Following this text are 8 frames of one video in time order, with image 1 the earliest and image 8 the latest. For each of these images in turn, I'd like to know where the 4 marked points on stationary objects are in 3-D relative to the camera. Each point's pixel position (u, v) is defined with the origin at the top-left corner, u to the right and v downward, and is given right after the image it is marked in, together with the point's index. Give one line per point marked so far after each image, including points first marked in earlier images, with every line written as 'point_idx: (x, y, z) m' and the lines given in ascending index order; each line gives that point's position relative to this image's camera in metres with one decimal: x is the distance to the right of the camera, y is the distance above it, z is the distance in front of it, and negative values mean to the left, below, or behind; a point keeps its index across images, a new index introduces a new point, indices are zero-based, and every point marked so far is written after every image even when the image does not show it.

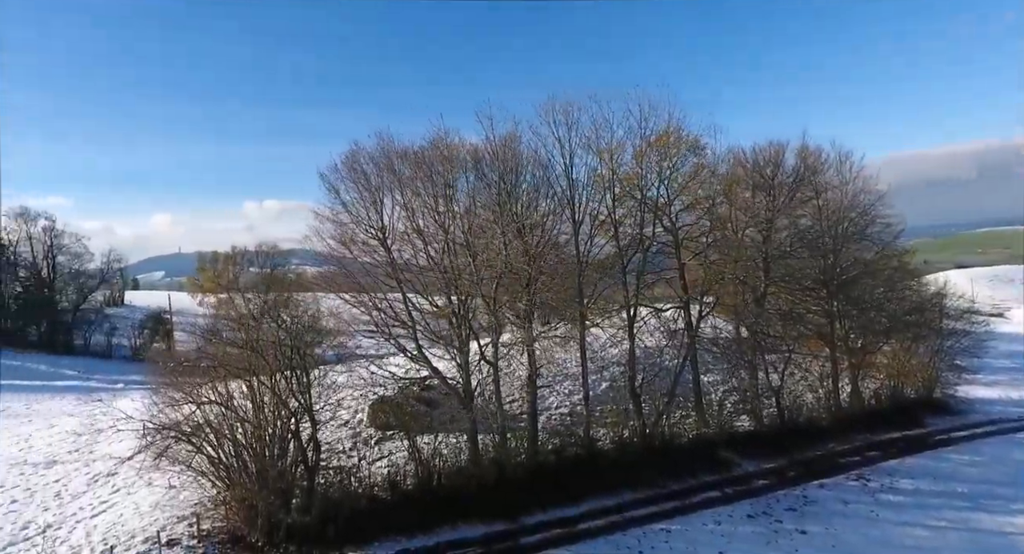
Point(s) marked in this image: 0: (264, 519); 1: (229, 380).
0: (-5.3, -5.3, +12.6) m
1: (-6.1, -2.2, +12.5) m
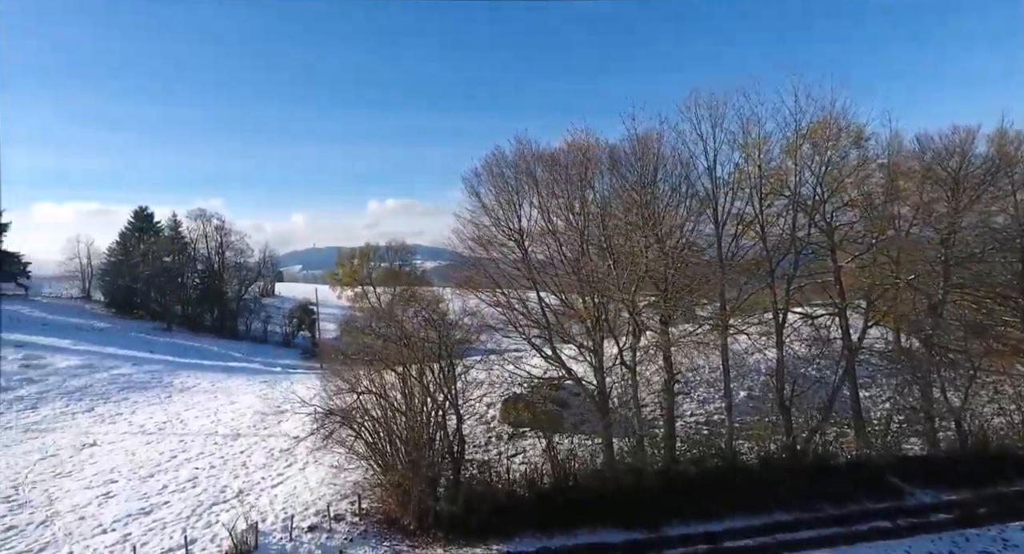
0: (-2.2, -5.3, +13.6) m
1: (-3.0, -2.3, +13.7) m
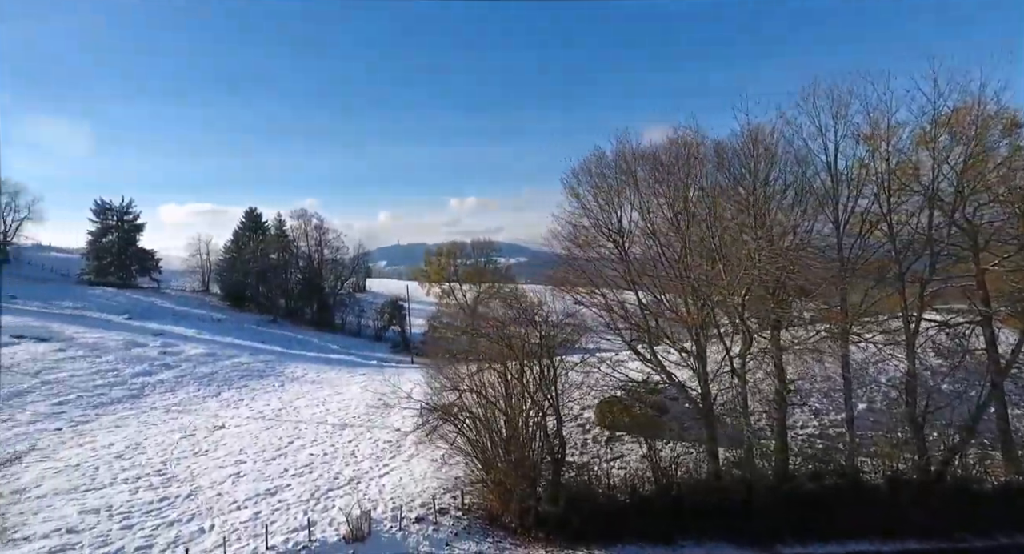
0: (+0.1, -5.4, +13.8) m
1: (-0.6, -2.3, +13.9) m
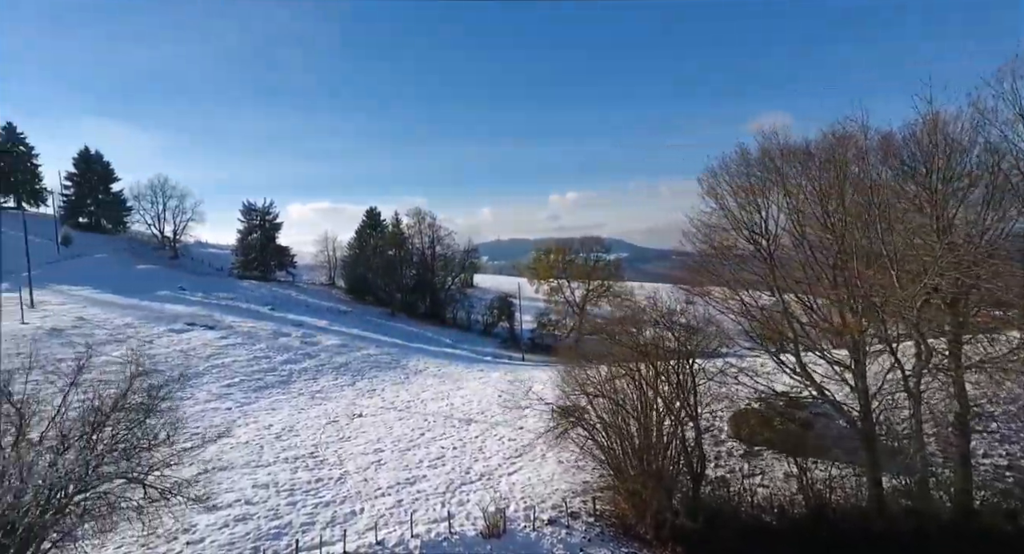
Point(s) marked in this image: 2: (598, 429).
0: (+3.2, -5.4, +13.3) m
1: (+2.6, -2.3, +13.6) m
2: (+2.1, -3.6, +14.0) m
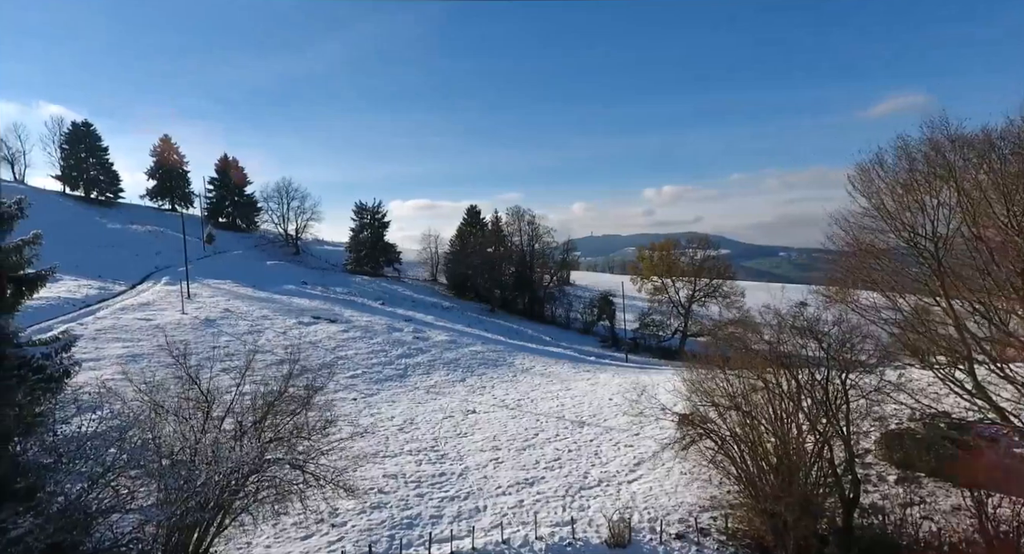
0: (+5.8, -5.4, +12.1) m
1: (+5.3, -2.4, +12.5) m
2: (+4.9, -3.7, +13.0) m
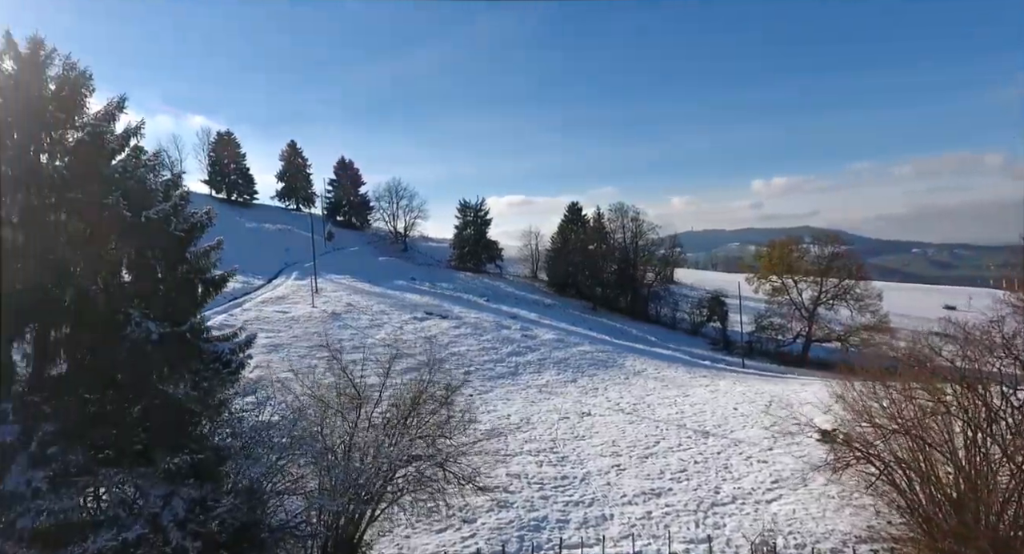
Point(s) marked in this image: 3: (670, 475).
0: (+8.5, -5.7, +10.7) m
1: (+8.1, -2.6, +11.2) m
2: (+7.8, -3.9, +11.8) m
3: (+5.3, -6.7, +19.7) m
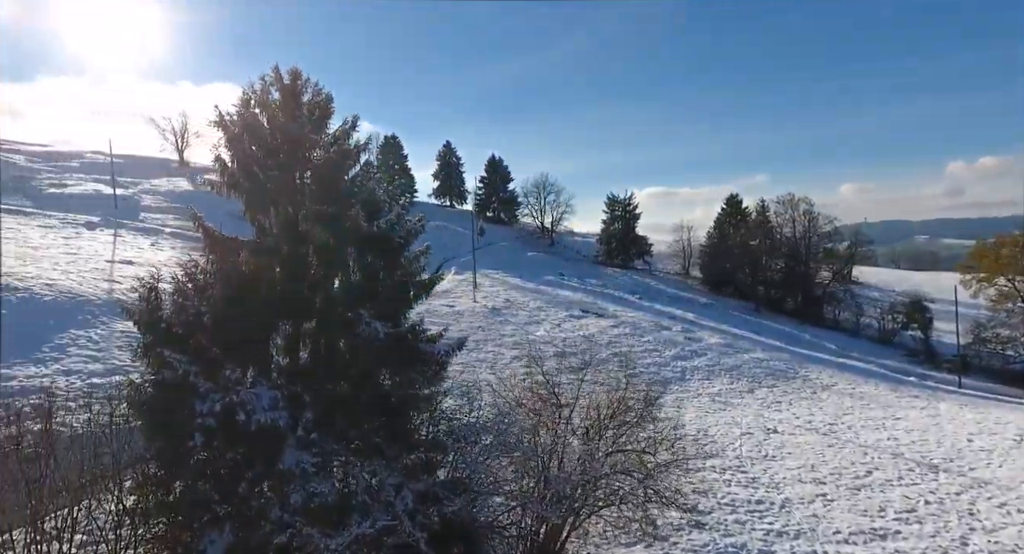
0: (+11.7, -5.9, +7.5) m
1: (+11.5, -2.8, +8.1) m
2: (+11.4, -4.1, +8.7) m
3: (+11.2, -6.9, +17.0) m
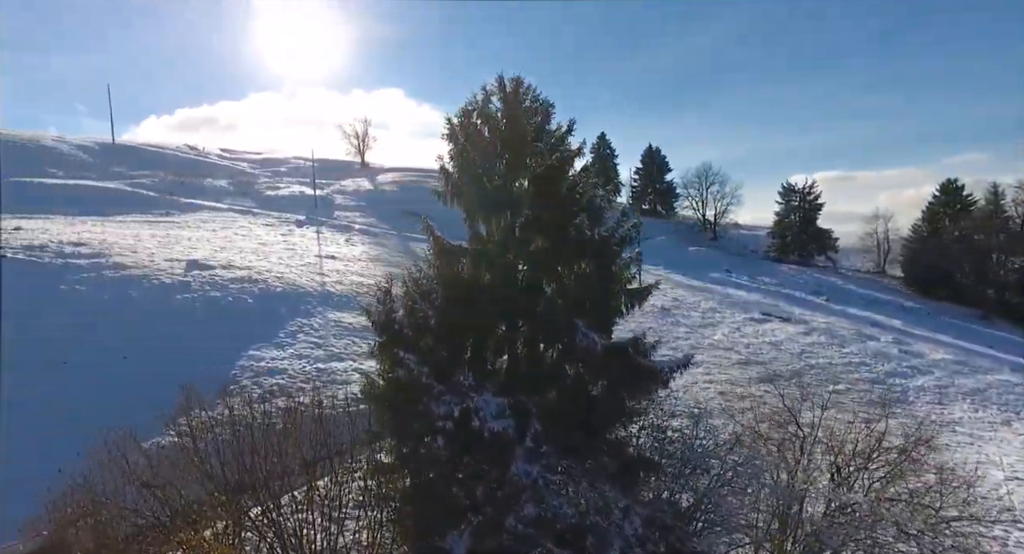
0: (+13.9, -6.1, +2.8) m
1: (+13.9, -3.0, +3.4) m
2: (+13.9, -4.3, +4.1) m
3: (+16.4, -7.2, +12.0) m
